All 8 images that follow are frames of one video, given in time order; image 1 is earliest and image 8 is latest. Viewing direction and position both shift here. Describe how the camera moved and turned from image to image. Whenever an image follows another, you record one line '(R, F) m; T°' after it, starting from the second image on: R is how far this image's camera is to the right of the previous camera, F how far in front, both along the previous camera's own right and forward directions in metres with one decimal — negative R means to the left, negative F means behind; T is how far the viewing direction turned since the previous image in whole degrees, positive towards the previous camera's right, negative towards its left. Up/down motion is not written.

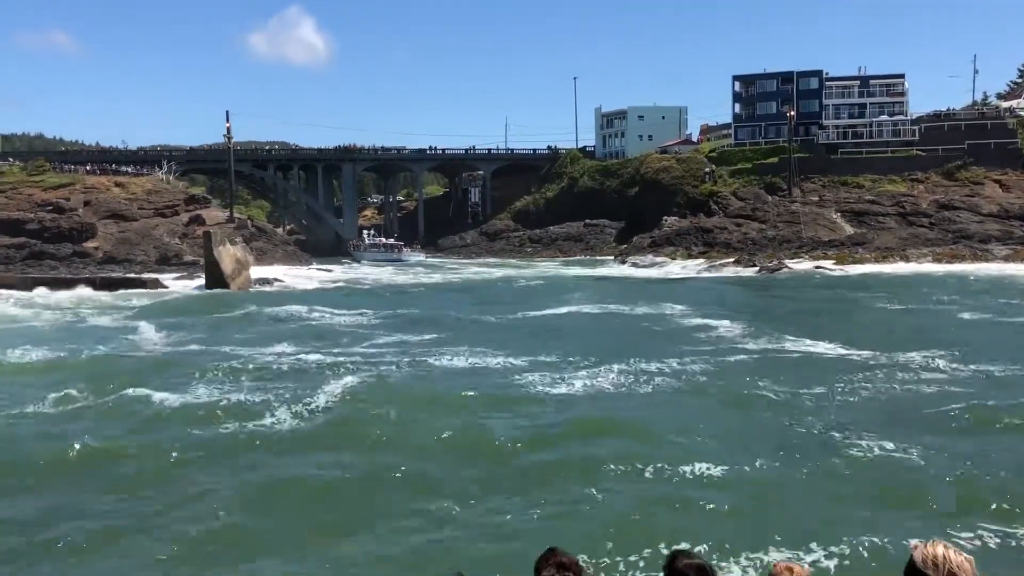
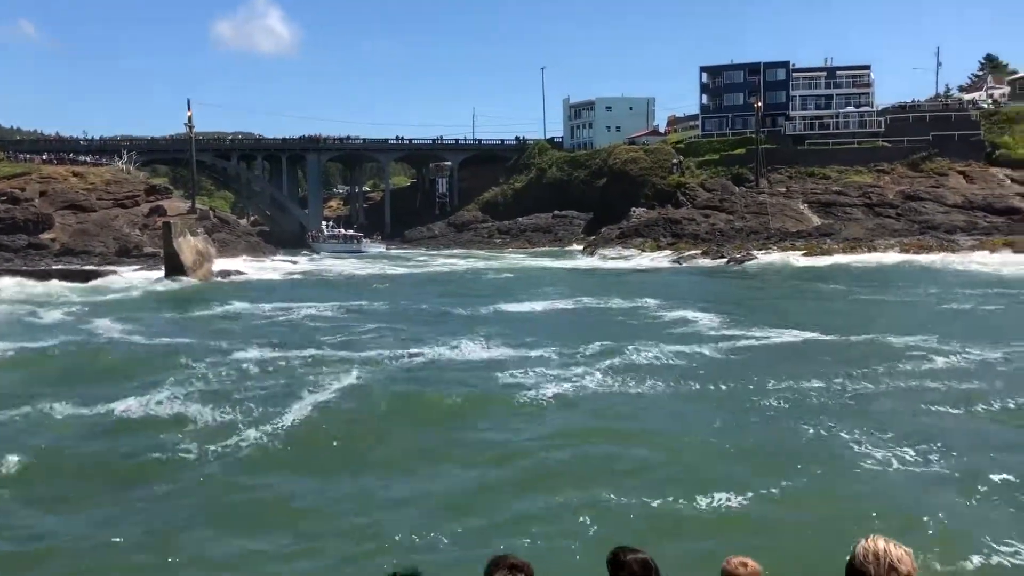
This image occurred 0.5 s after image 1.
(0.0, +0.4) m; +2°
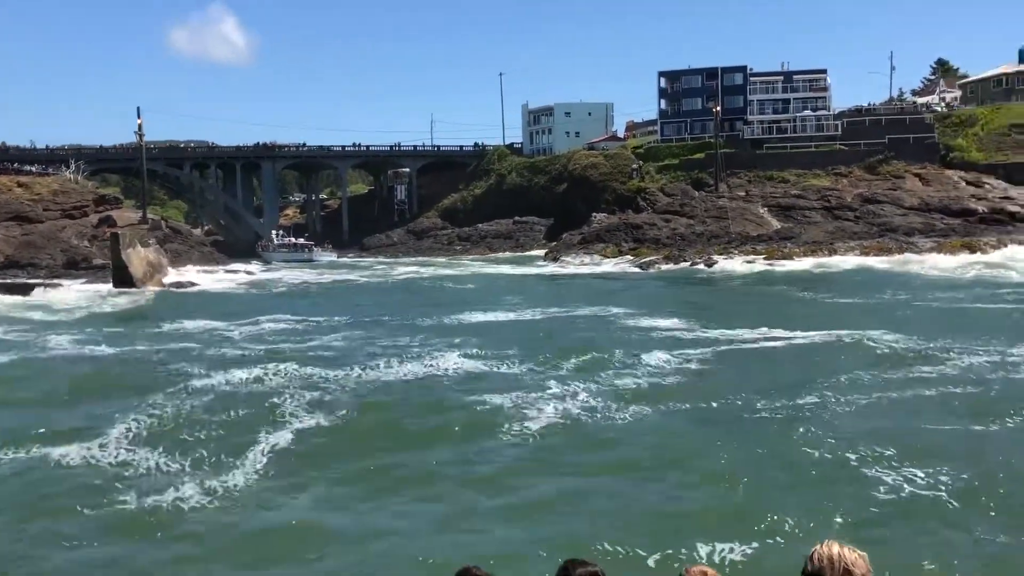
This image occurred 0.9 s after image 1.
(-0.1, +0.5) m; +2°
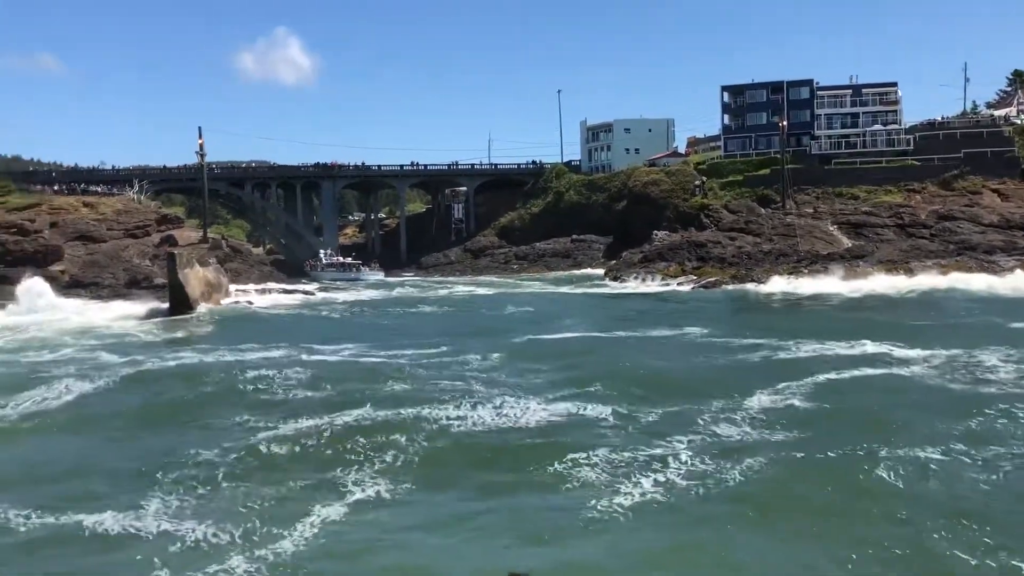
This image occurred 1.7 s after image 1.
(-0.1, +0.8) m; -3°
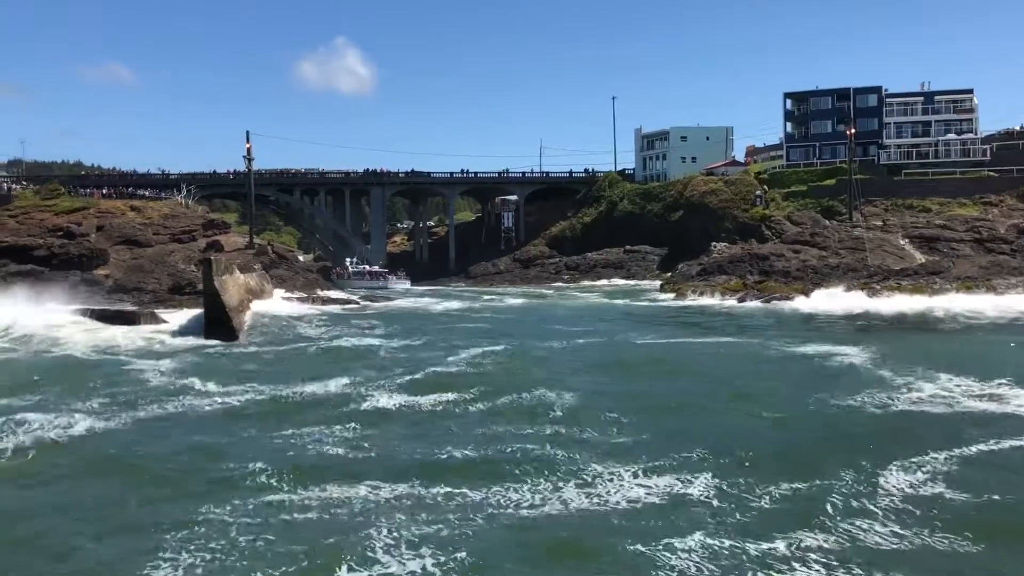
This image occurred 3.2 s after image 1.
(-0.2, +1.6) m; -3°
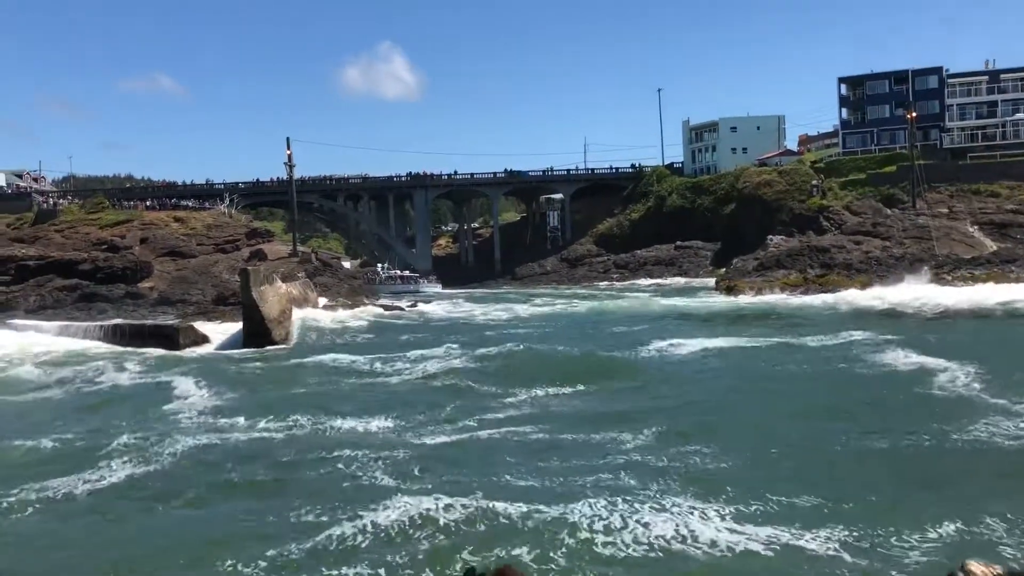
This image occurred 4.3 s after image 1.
(-0.1, +1.2) m; -3°
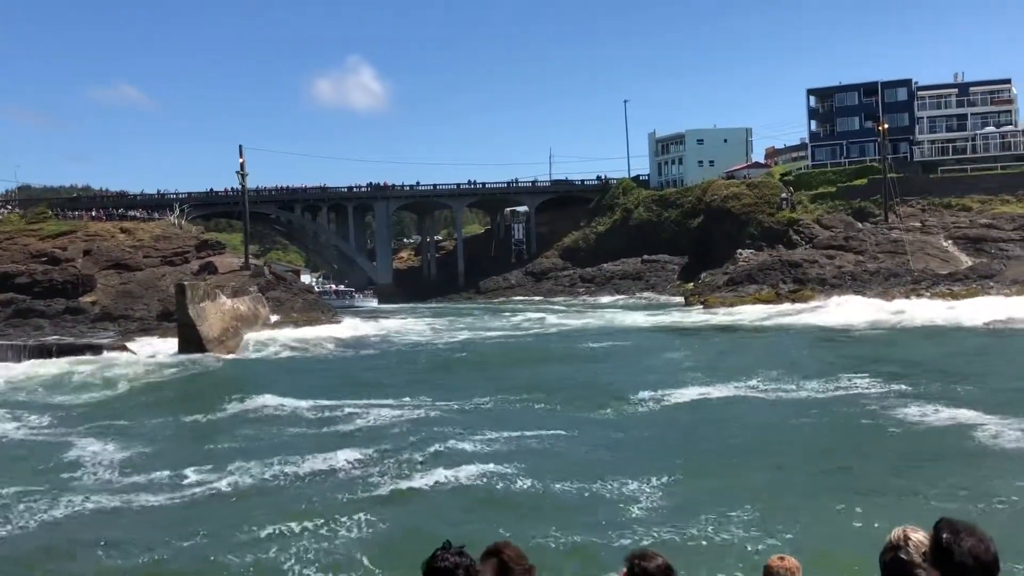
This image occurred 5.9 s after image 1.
(+0.1, +1.6) m; +2°
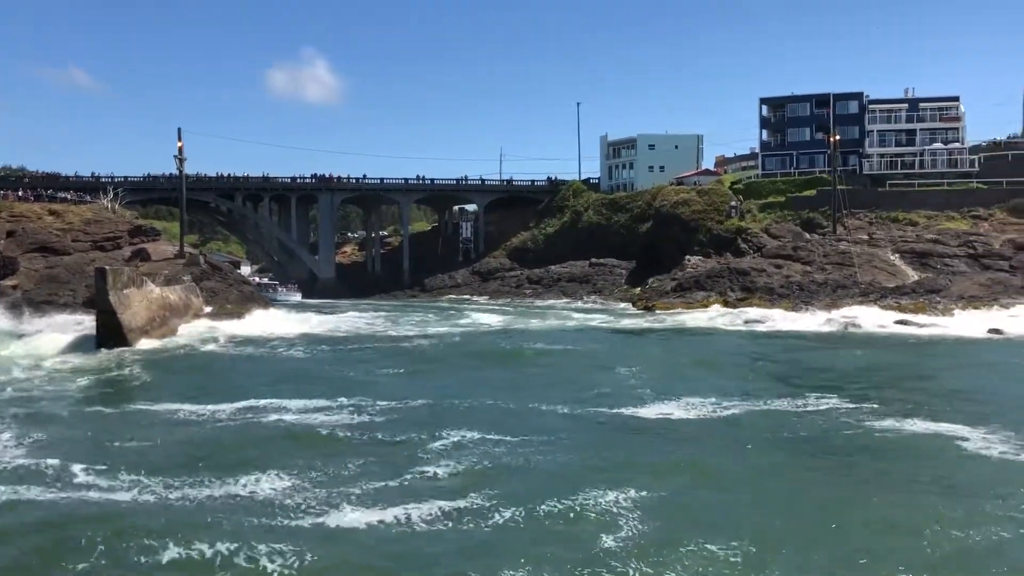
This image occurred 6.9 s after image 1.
(0.0, +0.9) m; +3°
